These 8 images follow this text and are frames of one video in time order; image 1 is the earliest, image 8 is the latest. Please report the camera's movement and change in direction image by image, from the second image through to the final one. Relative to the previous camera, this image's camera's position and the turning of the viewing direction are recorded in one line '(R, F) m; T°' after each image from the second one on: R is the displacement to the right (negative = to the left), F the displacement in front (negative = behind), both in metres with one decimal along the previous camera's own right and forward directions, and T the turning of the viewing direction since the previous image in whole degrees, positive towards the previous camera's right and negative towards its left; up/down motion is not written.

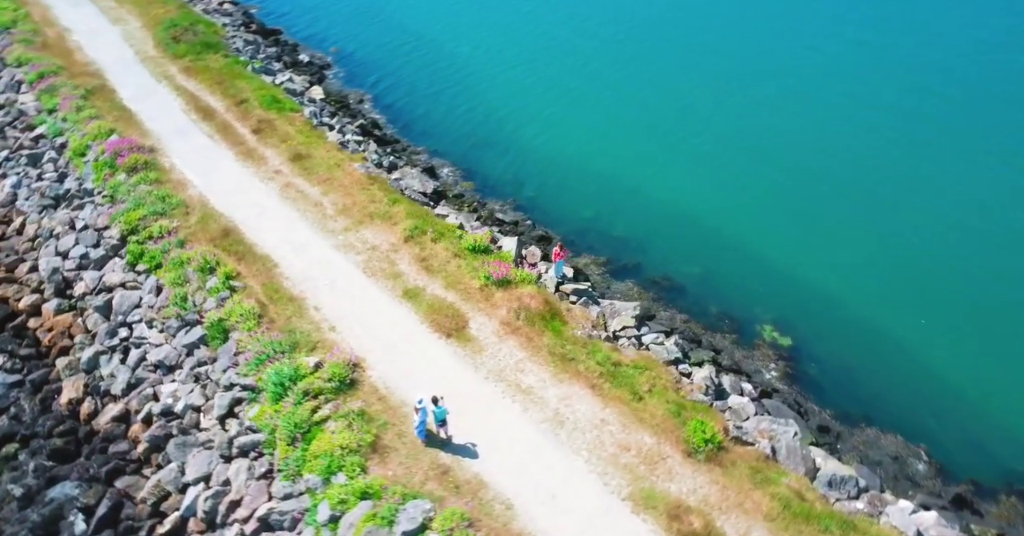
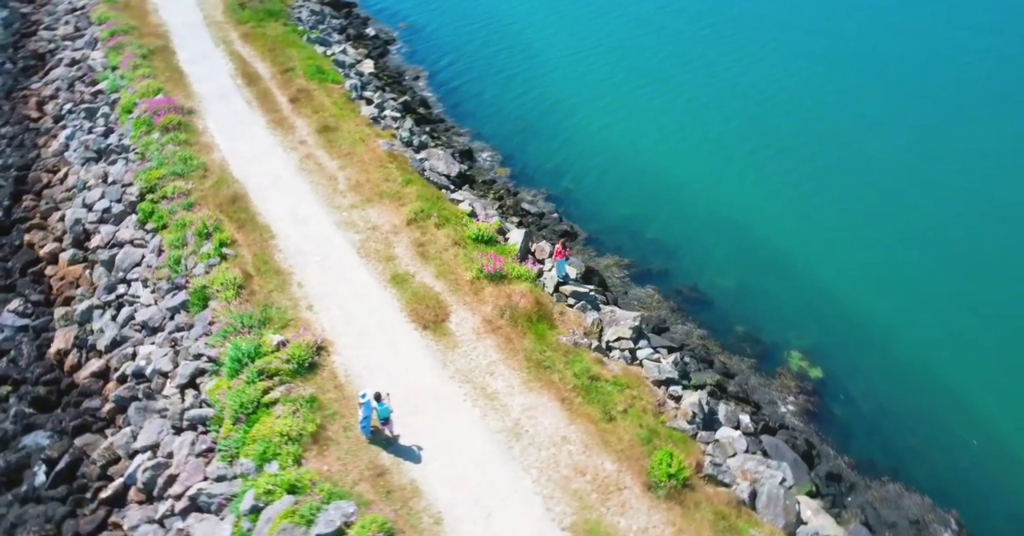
(+2.8, +1.8) m; -6°
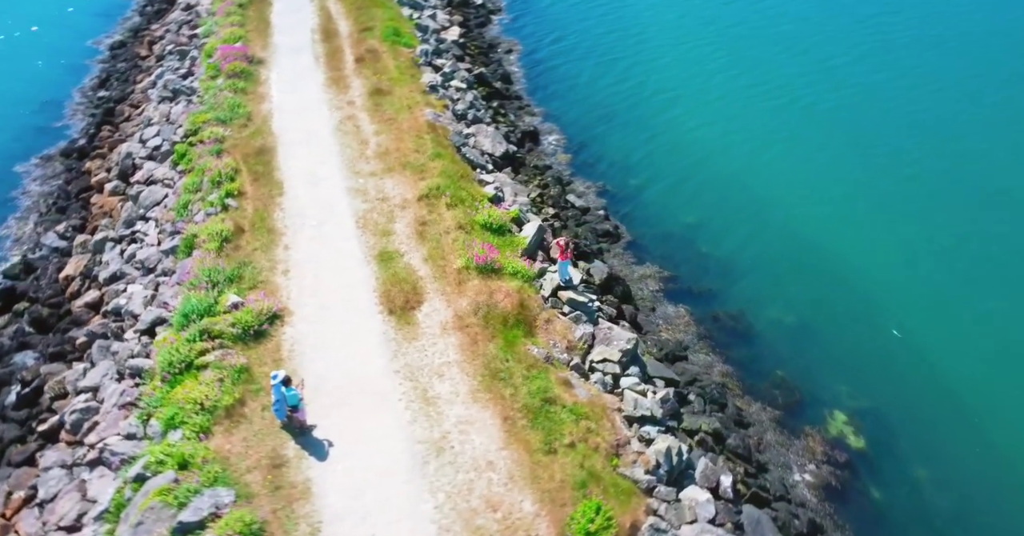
(+3.9, +2.6) m; -9°
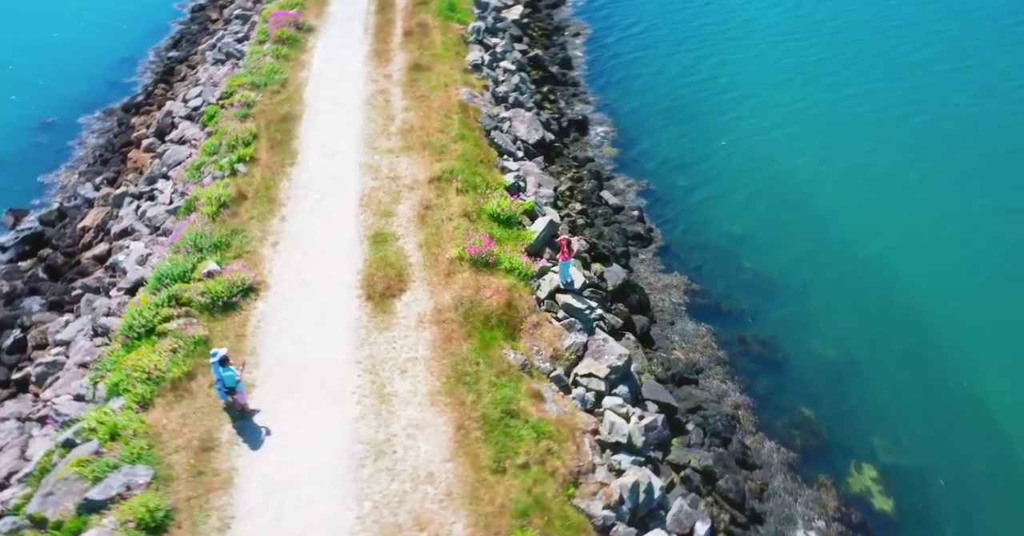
(+2.5, +1.7) m; -6°
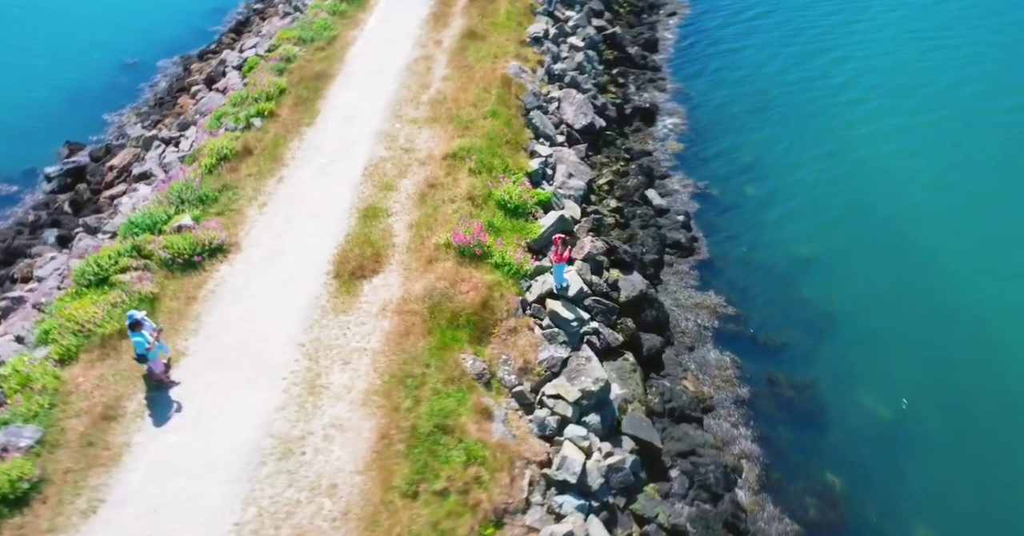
(+3.0, +2.4) m; -8°
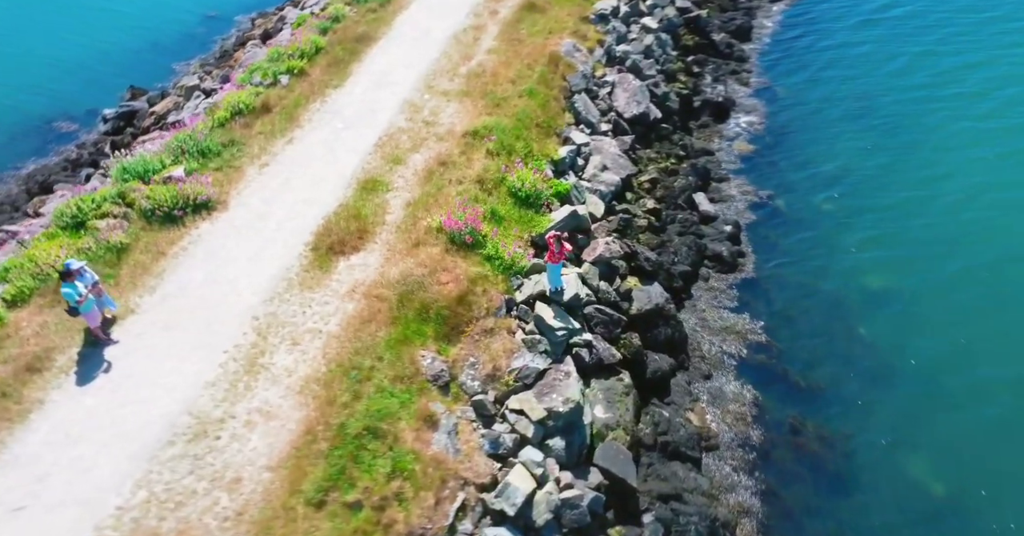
(+2.4, +2.0) m; -7°
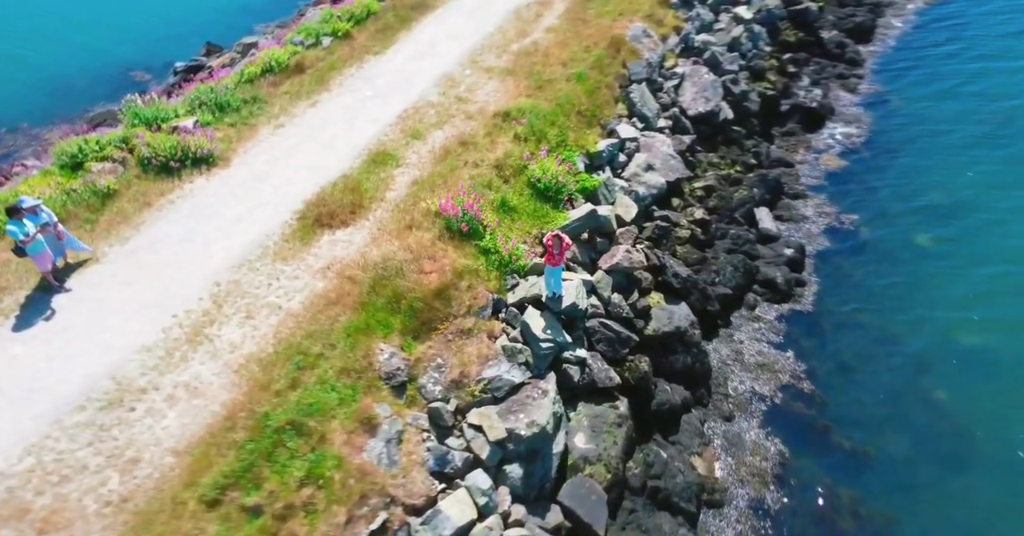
(+2.2, +2.0) m; -8°
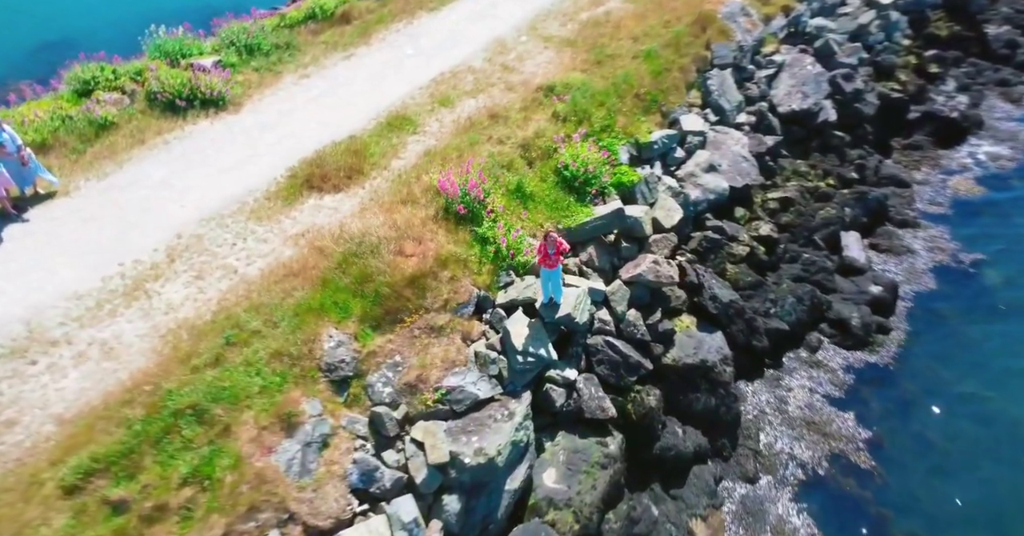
(+2.1, +2.4) m; -9°
